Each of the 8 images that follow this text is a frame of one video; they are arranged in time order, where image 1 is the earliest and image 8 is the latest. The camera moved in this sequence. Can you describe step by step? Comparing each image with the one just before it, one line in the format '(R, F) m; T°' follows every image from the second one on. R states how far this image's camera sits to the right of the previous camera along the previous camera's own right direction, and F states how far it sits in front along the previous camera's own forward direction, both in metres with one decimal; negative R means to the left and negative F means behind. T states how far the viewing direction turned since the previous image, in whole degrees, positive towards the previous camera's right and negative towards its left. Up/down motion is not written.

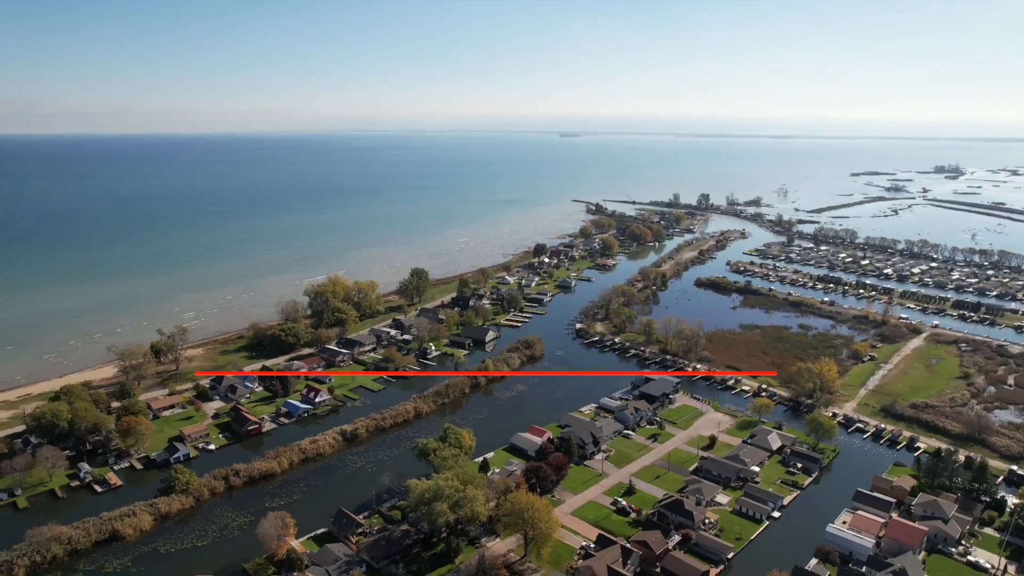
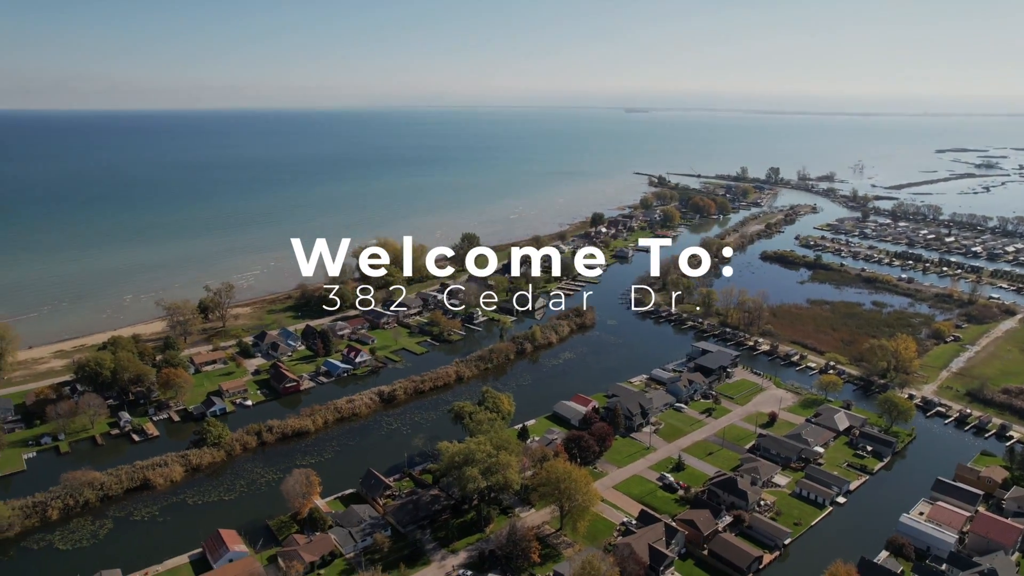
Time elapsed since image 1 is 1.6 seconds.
(+1.4, +4.2) m; -5°
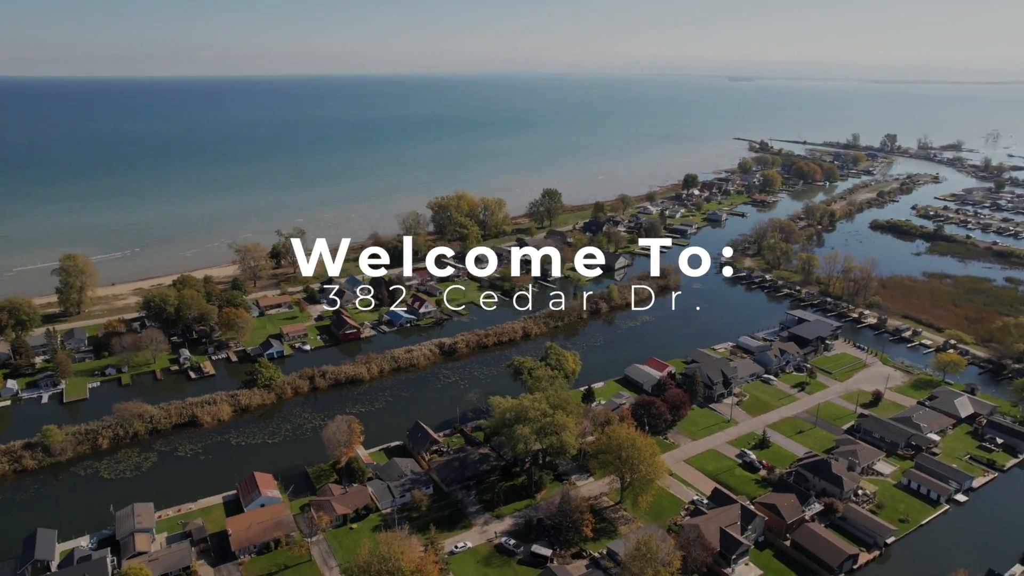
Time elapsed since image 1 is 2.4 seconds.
(+1.7, +5.6) m; -7°
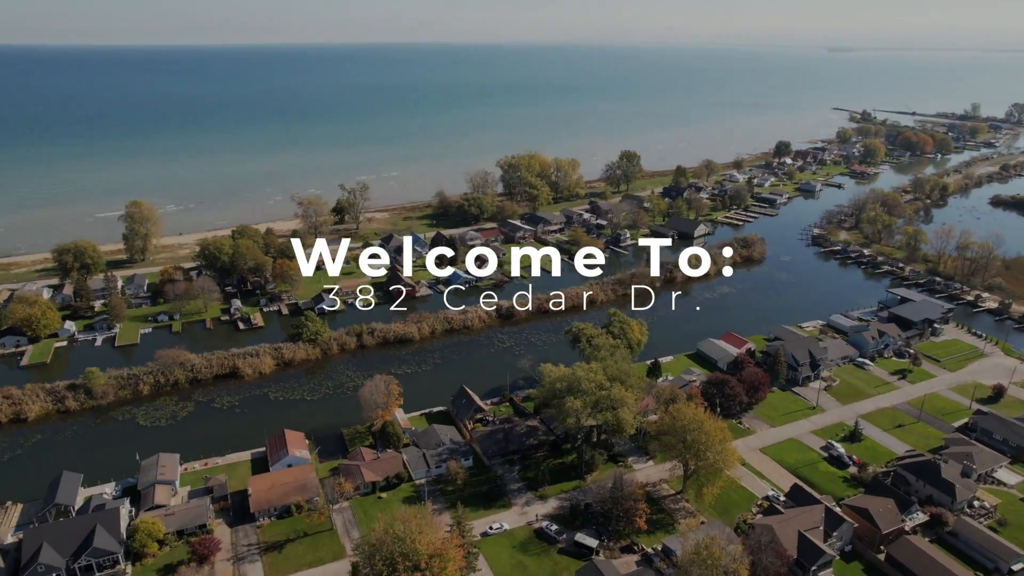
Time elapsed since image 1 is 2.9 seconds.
(+1.3, +5.1) m; -6°
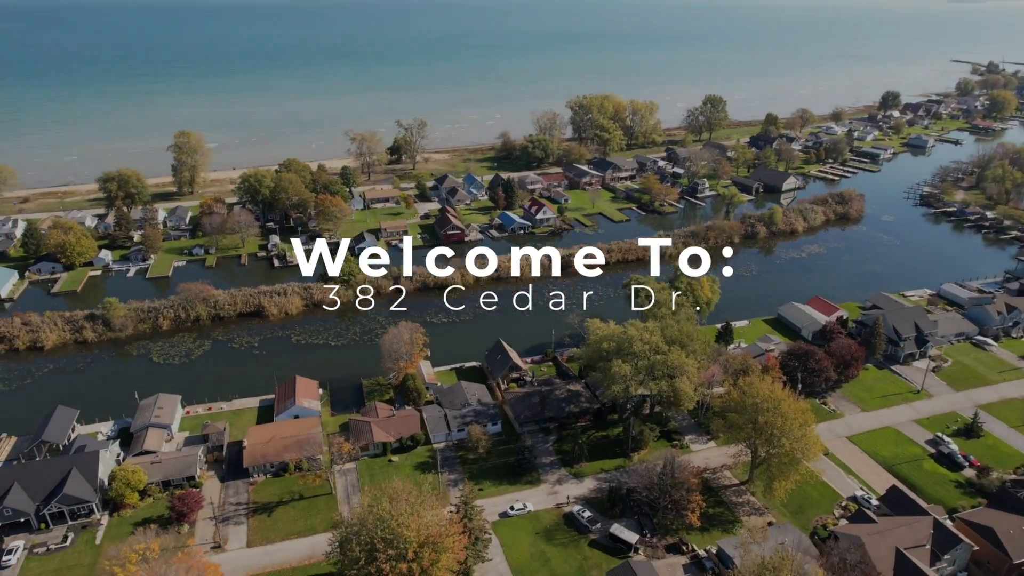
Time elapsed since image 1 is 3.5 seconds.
(+1.6, +6.3) m; -6°
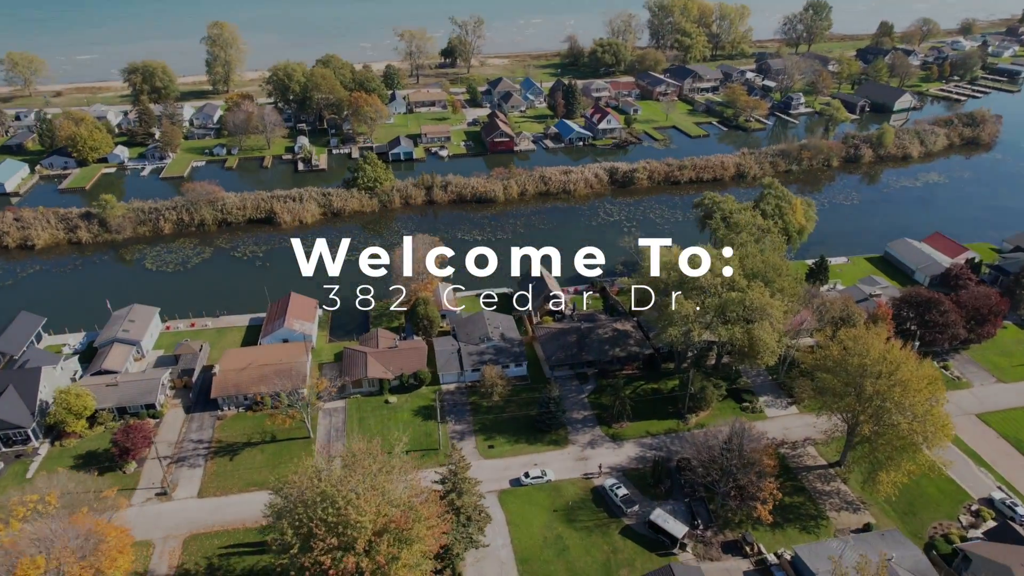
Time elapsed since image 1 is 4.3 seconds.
(+1.4, +7.3) m; -6°
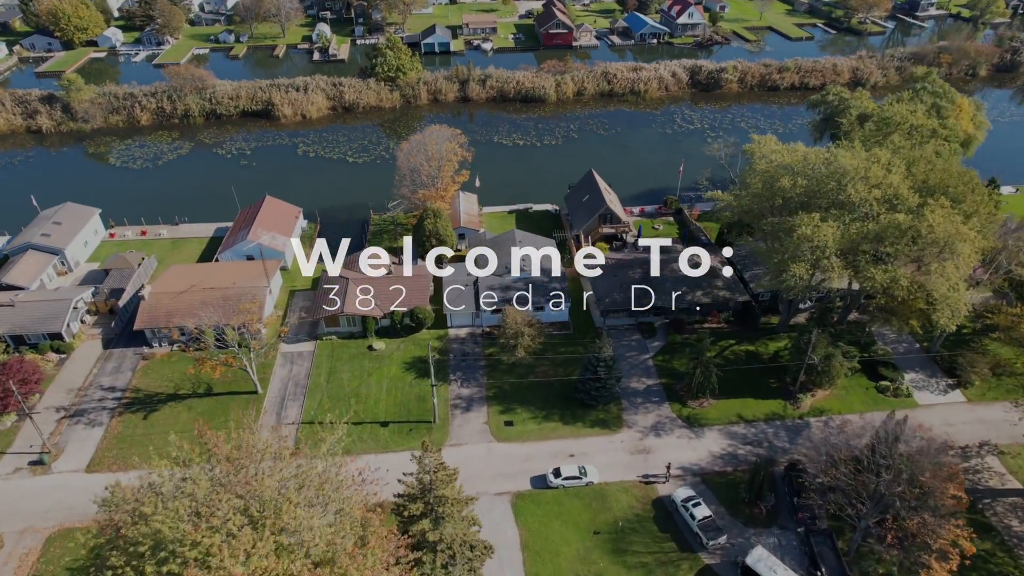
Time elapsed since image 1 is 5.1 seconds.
(+0.4, +8.3) m; -4°
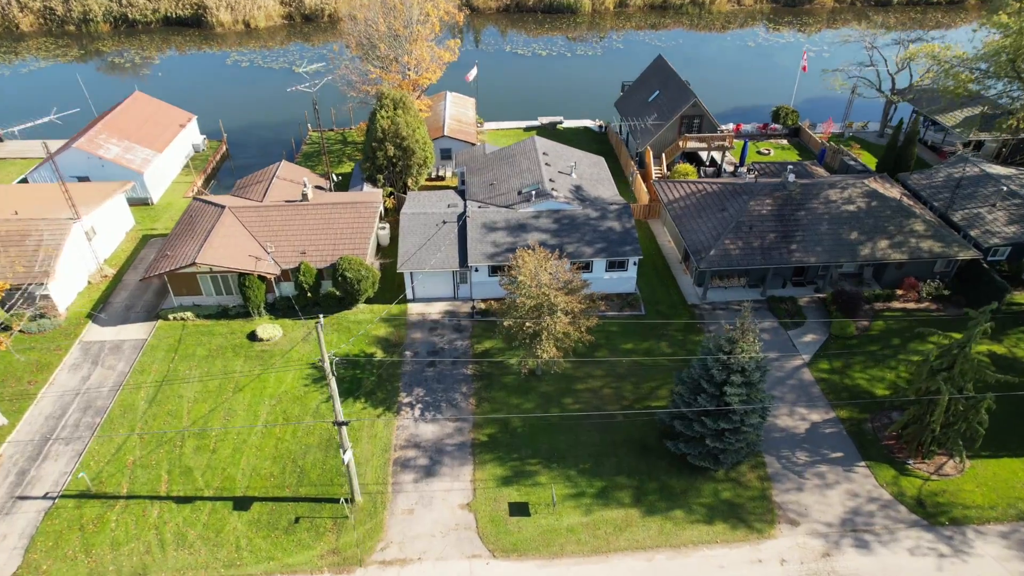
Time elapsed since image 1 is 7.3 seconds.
(0.0, +9.7) m; -1°
